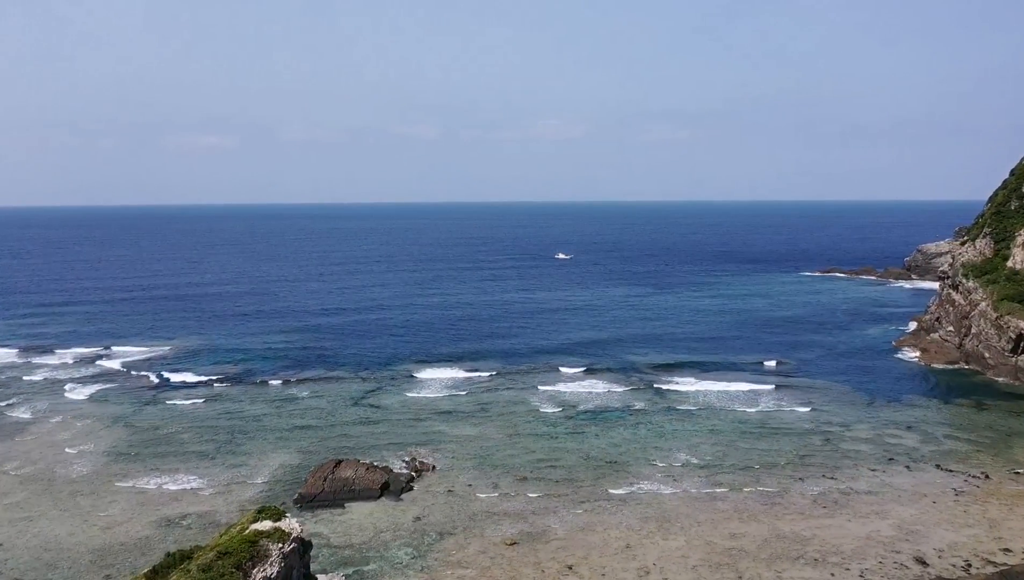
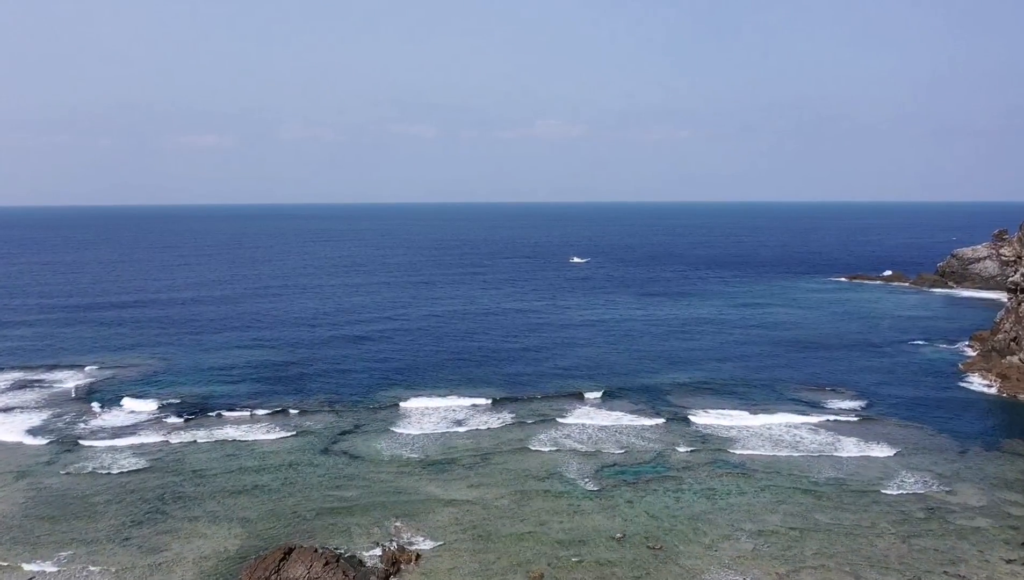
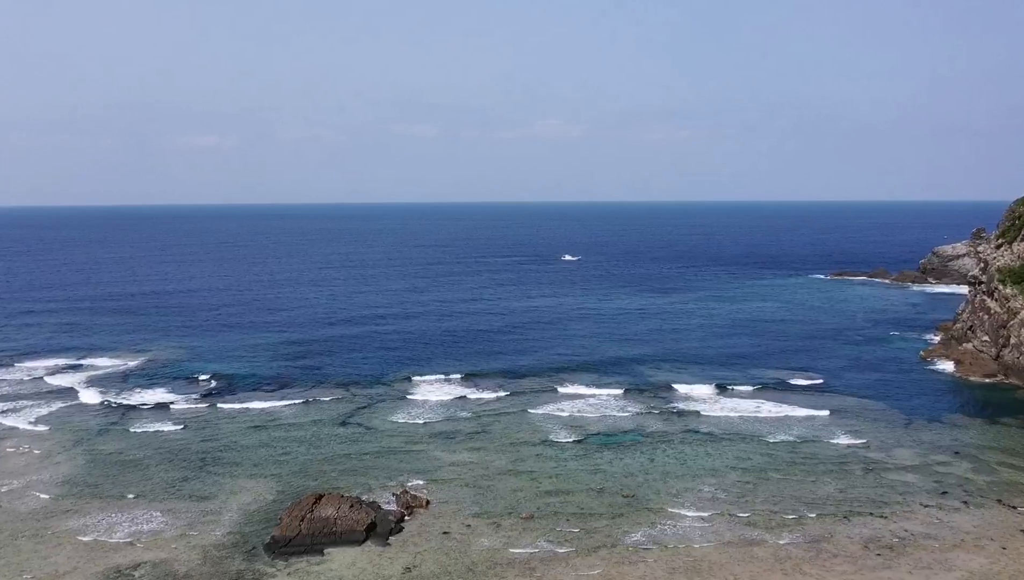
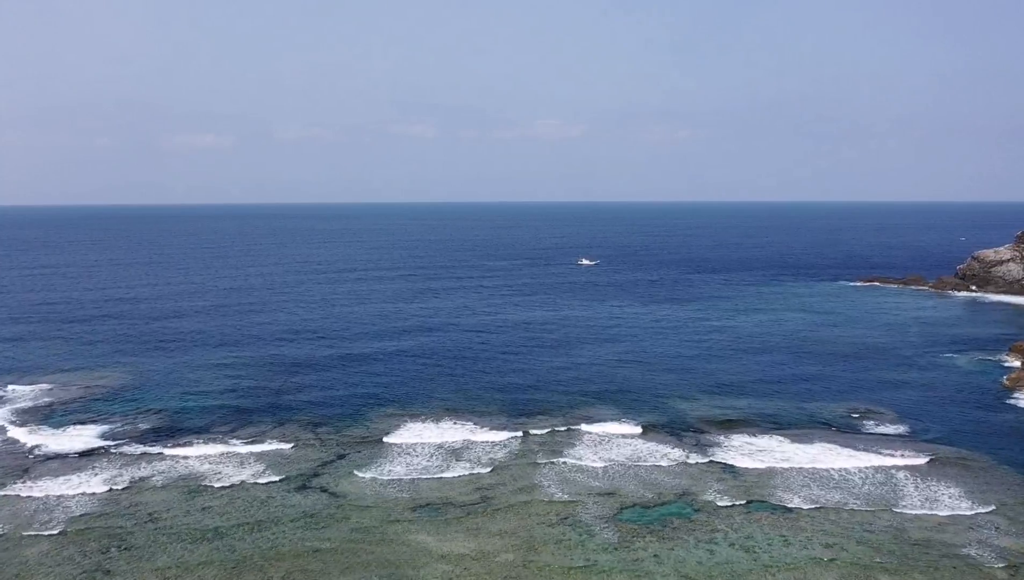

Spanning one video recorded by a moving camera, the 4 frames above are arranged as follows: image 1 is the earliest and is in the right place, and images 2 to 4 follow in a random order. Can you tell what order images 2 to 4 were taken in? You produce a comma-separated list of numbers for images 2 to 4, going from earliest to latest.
3, 2, 4
